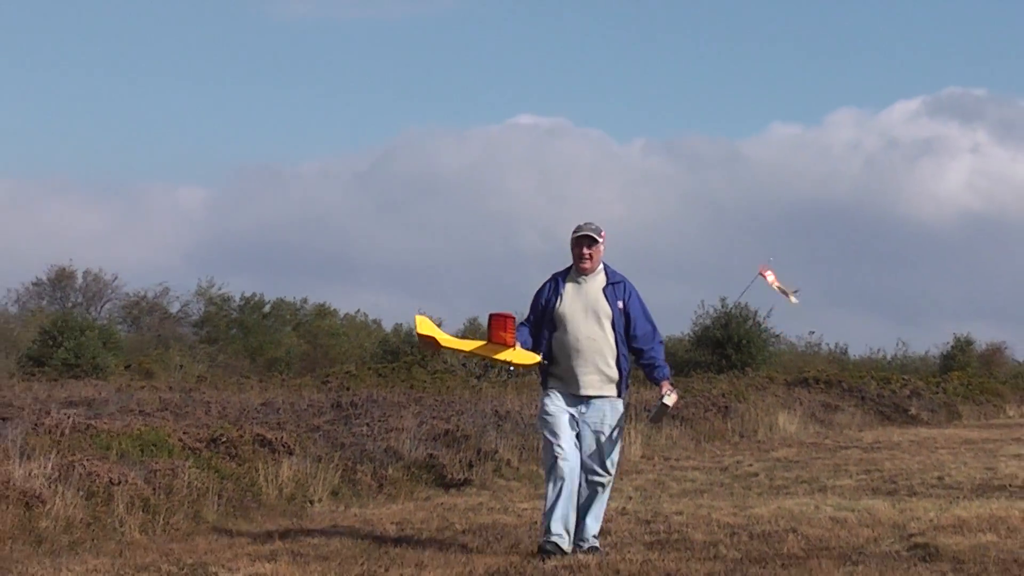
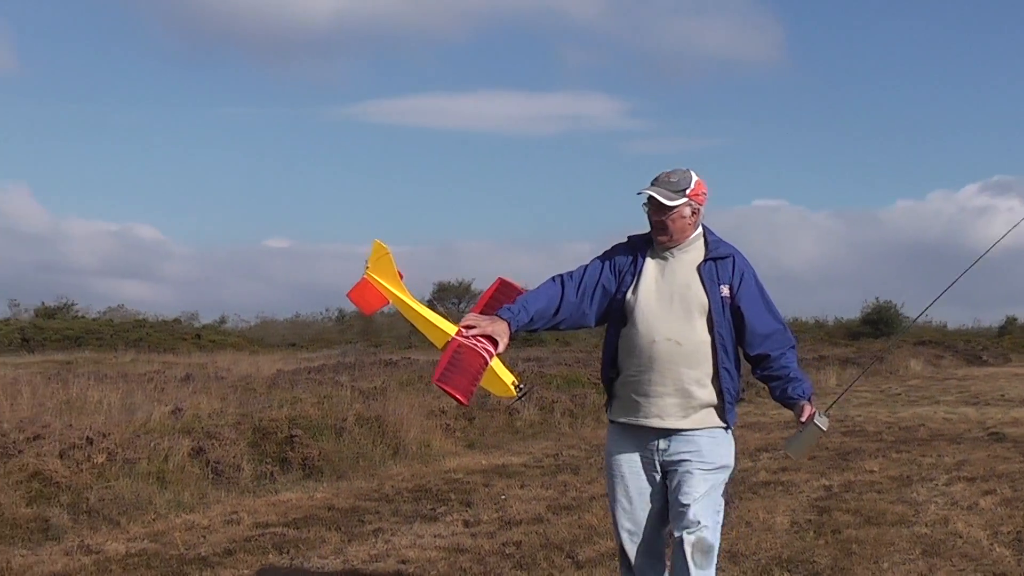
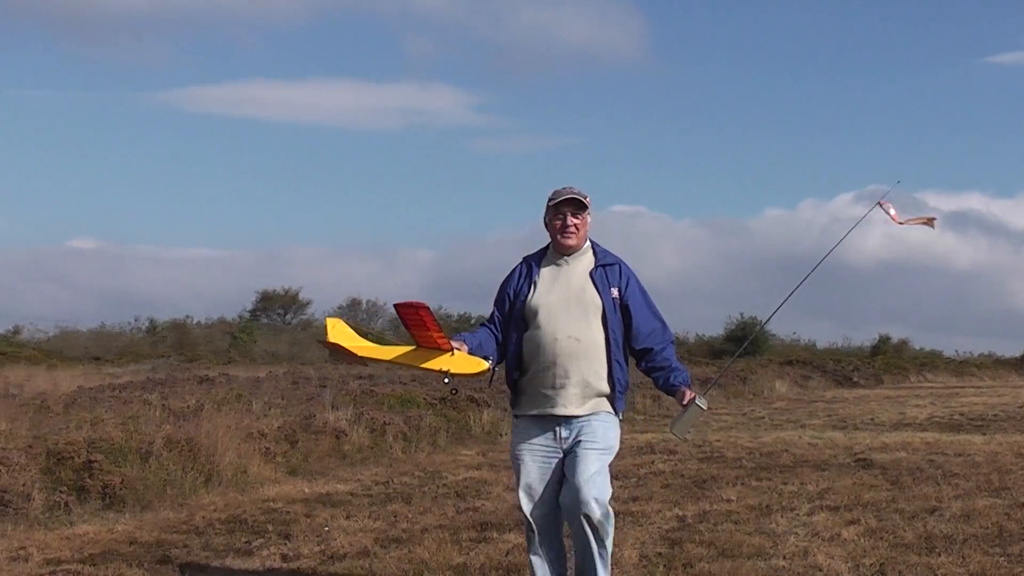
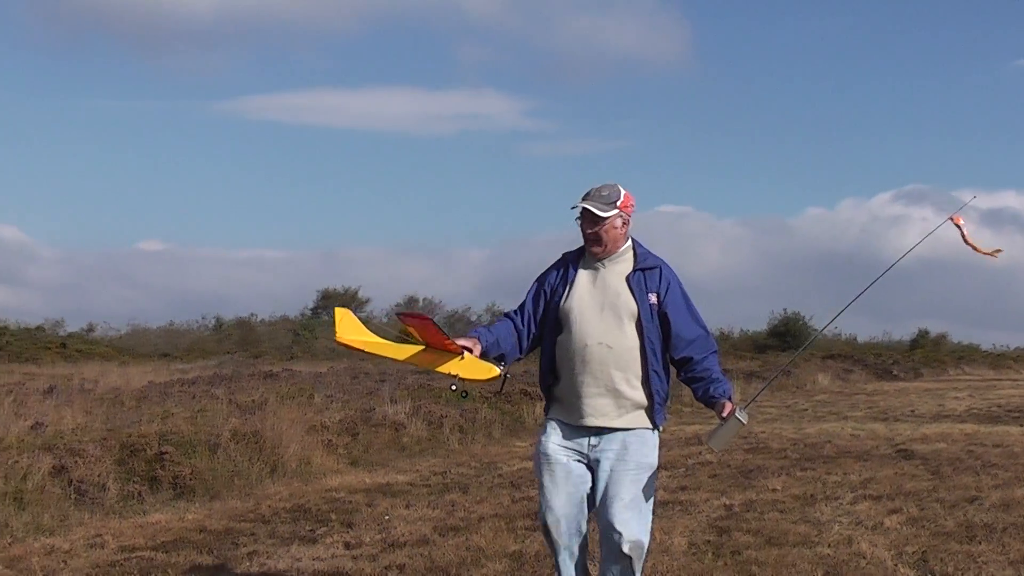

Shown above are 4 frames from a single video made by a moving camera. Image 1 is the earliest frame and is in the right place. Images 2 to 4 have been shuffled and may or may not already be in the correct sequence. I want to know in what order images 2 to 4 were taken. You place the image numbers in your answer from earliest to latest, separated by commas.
3, 4, 2
